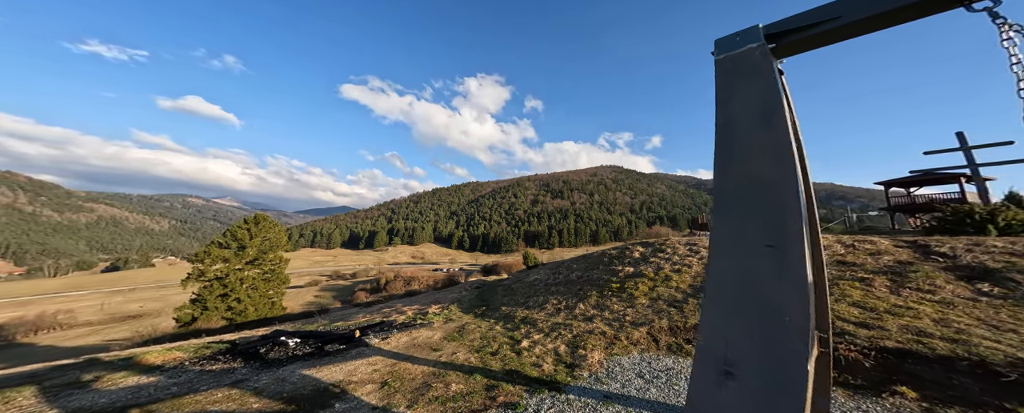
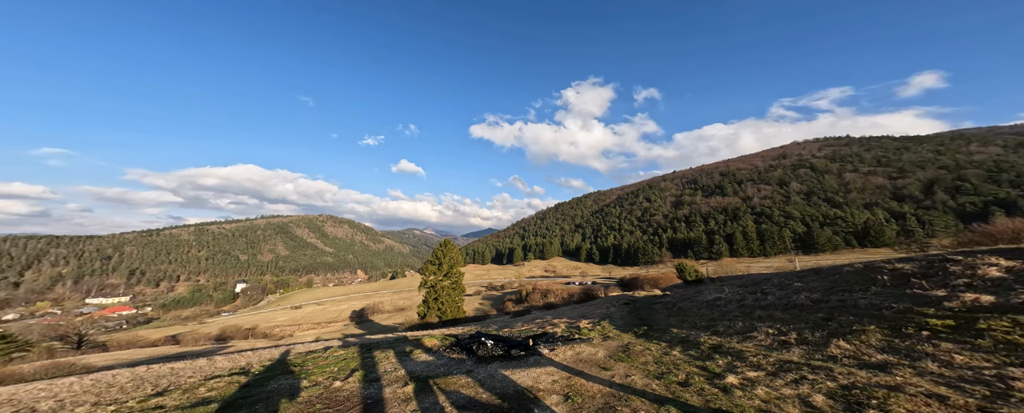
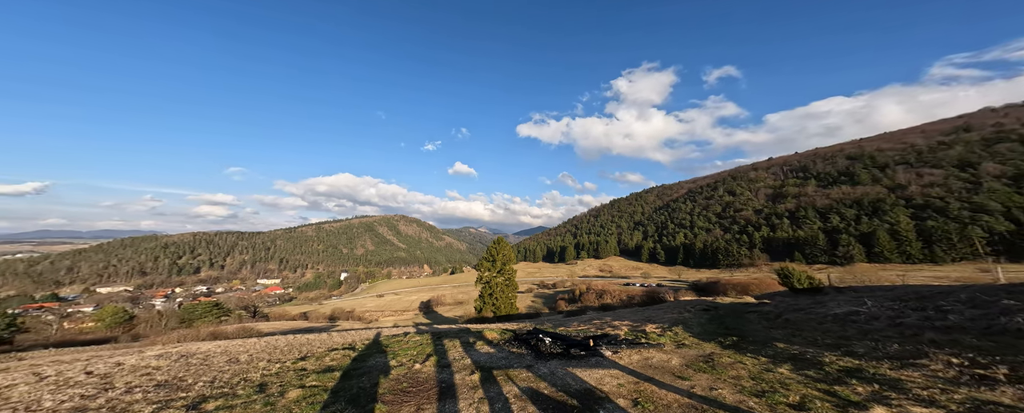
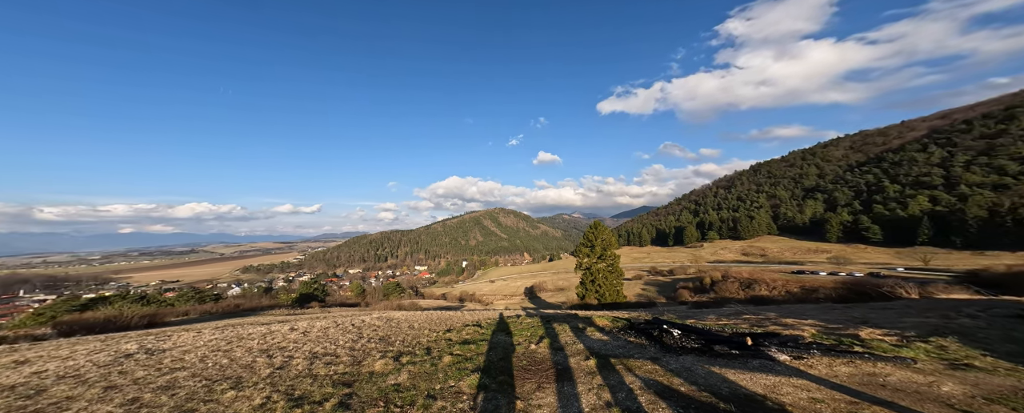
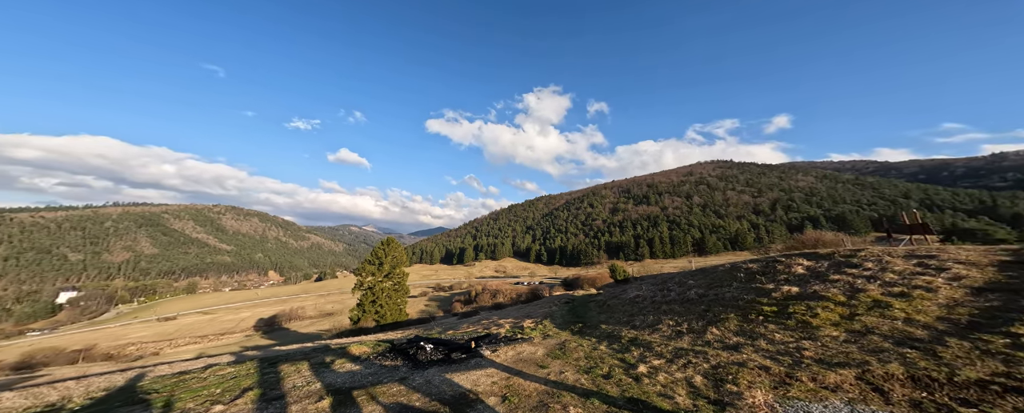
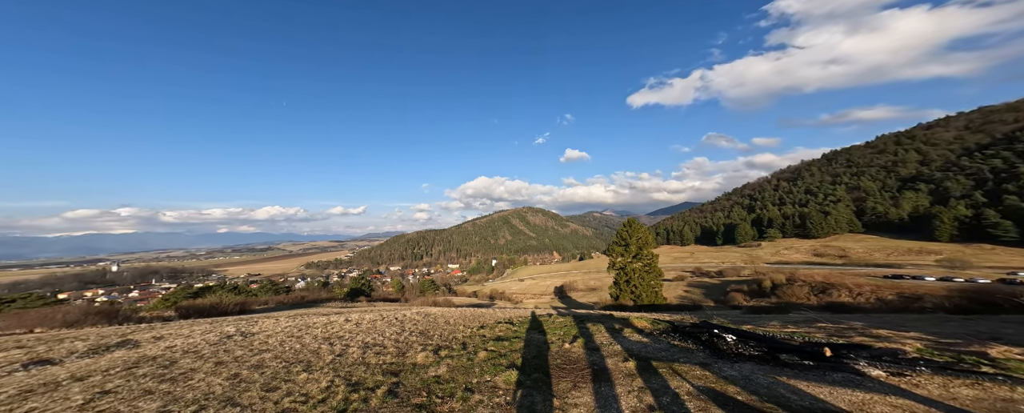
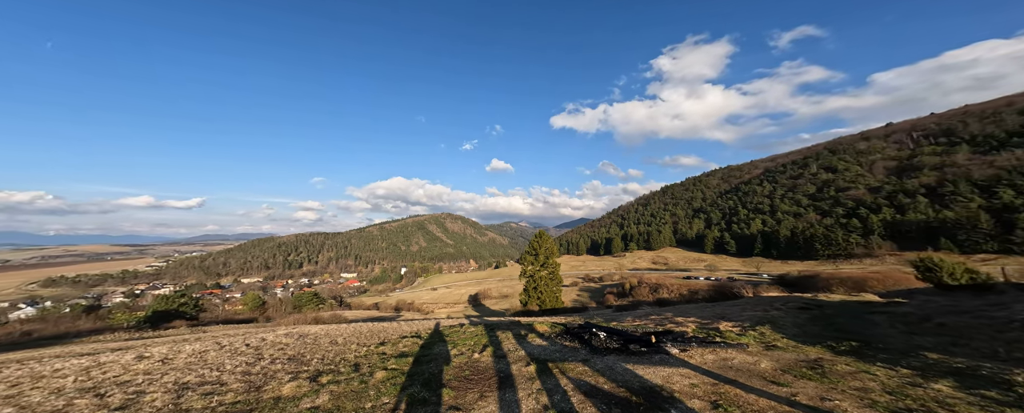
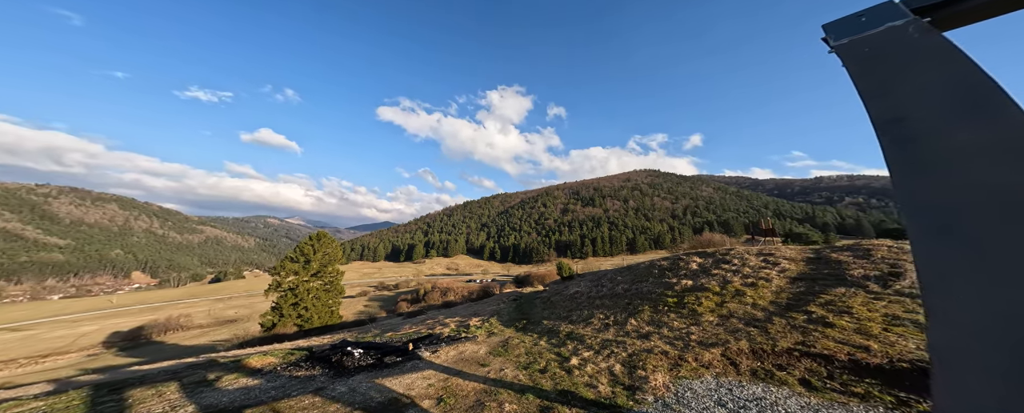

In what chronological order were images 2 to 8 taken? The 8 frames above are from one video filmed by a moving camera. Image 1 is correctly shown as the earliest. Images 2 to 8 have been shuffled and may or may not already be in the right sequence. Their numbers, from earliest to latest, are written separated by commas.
8, 5, 2, 3, 7, 4, 6
